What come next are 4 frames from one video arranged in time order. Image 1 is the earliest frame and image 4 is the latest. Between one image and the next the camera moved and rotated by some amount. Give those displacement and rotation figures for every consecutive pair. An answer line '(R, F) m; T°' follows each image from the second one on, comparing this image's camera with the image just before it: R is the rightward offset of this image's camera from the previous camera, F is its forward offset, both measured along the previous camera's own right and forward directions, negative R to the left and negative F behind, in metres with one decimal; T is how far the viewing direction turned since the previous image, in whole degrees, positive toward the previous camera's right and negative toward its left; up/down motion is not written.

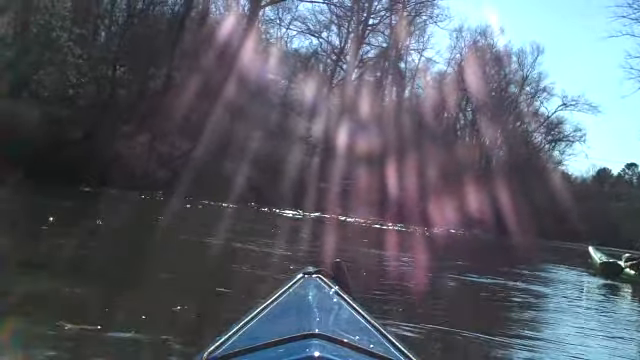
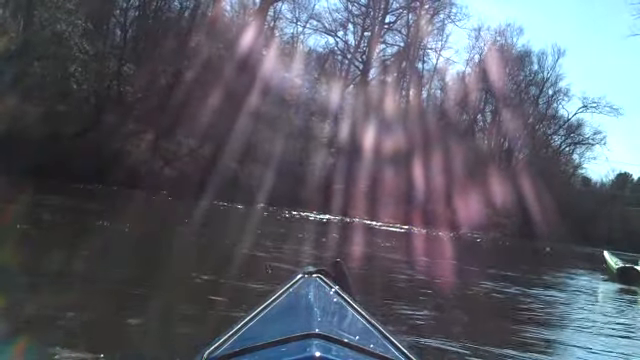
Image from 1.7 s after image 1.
(+0.2, +0.2) m; -2°
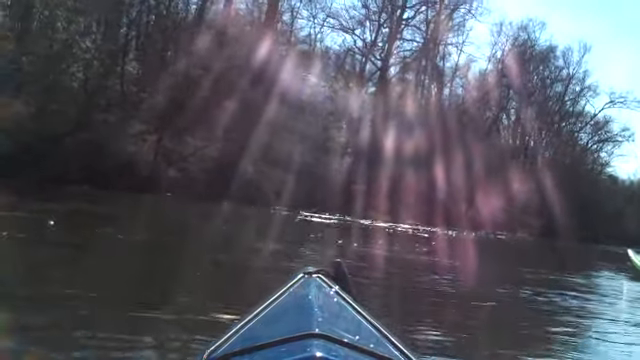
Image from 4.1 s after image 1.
(+0.4, +0.2) m; -3°
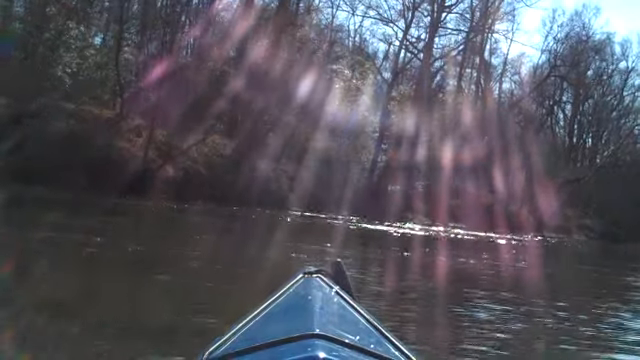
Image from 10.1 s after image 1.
(+0.9, 0.0) m; -7°
